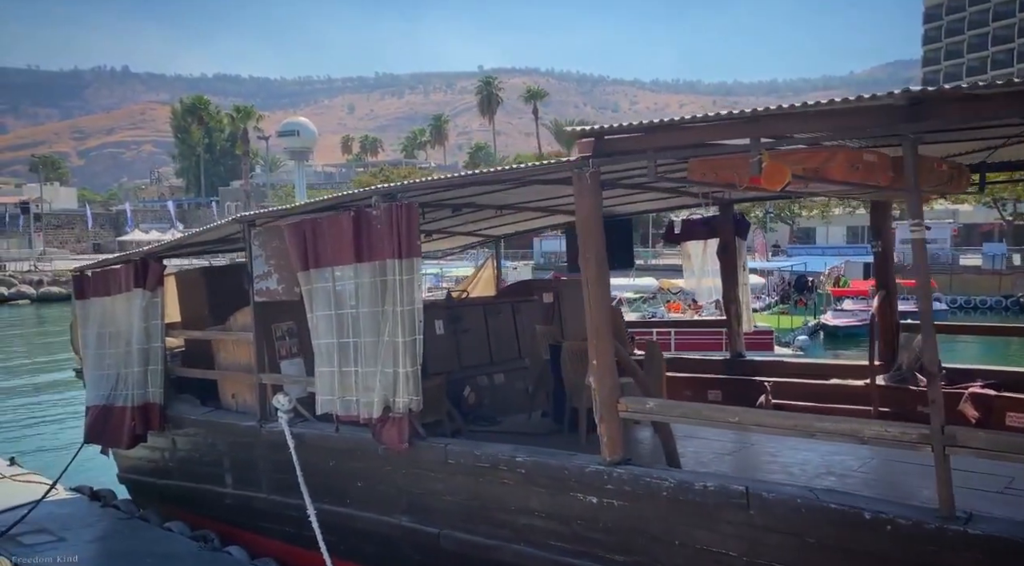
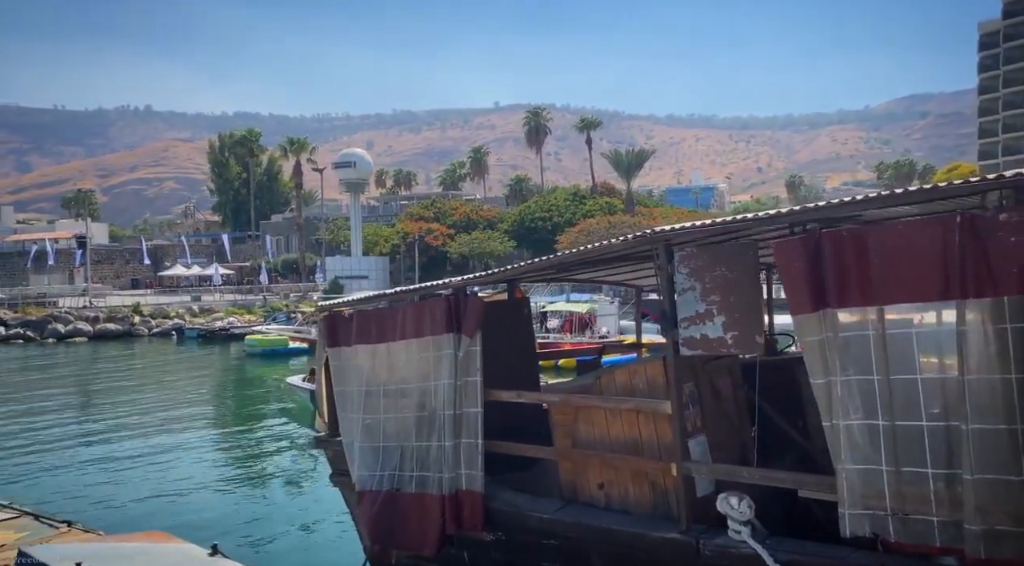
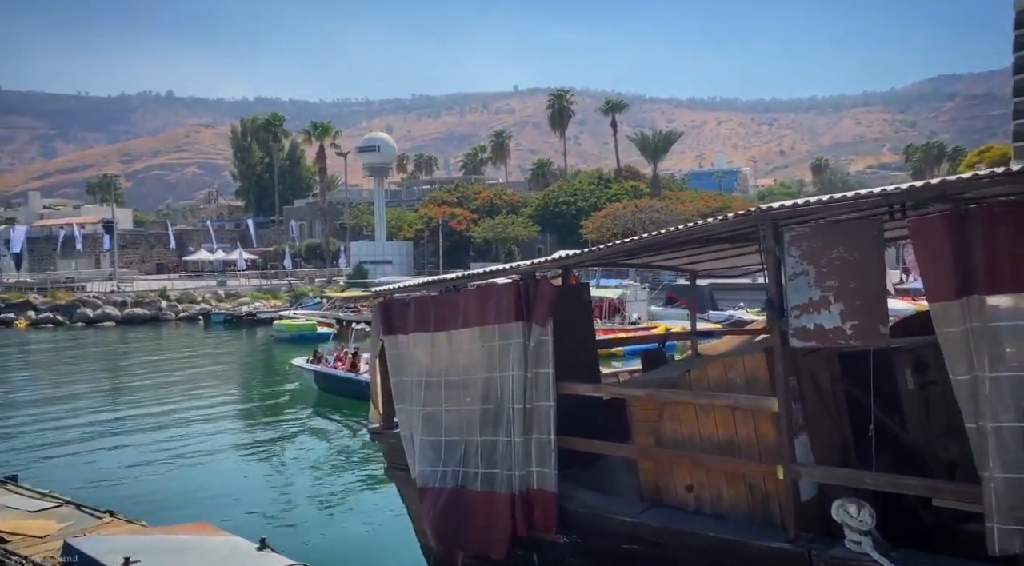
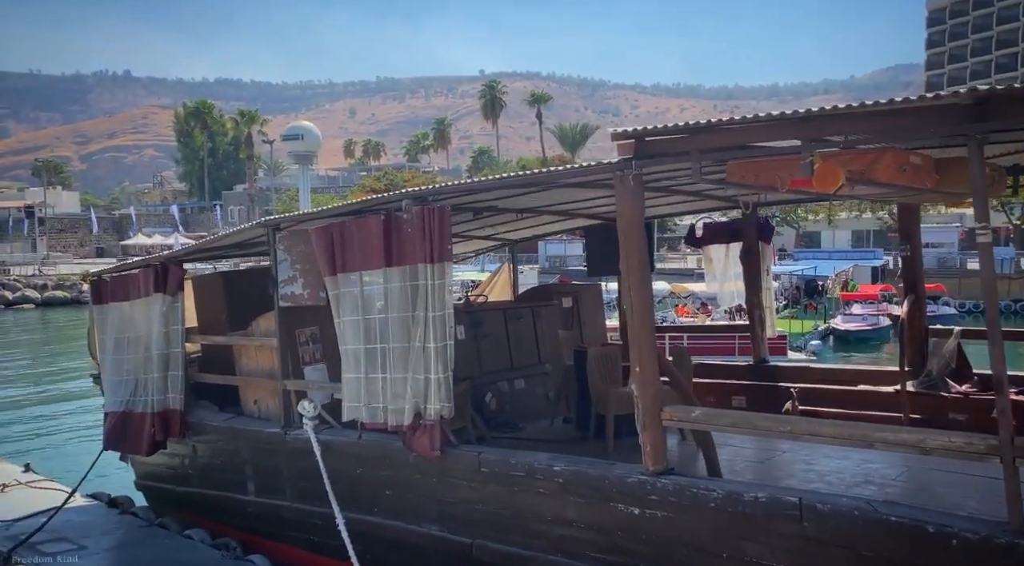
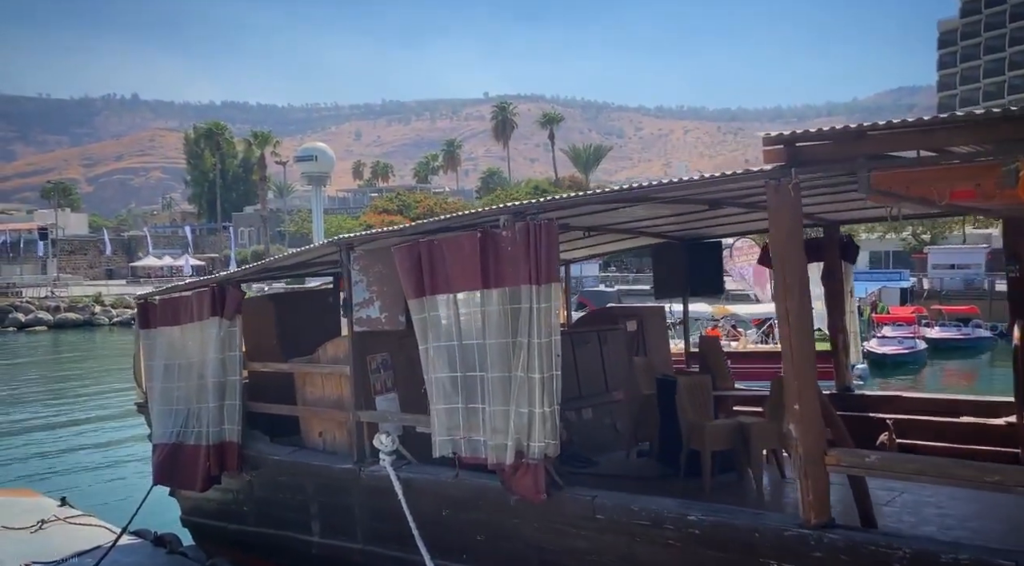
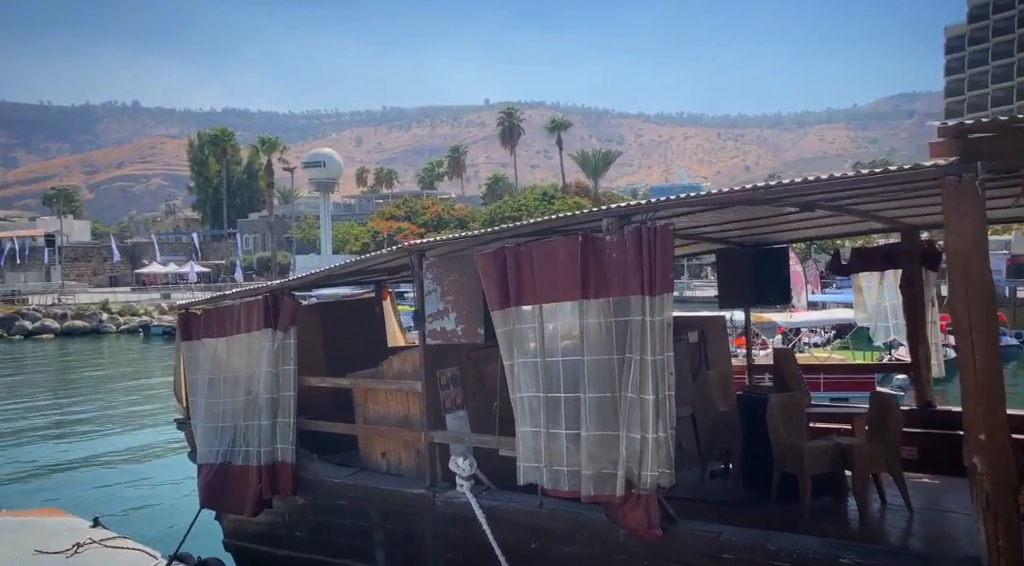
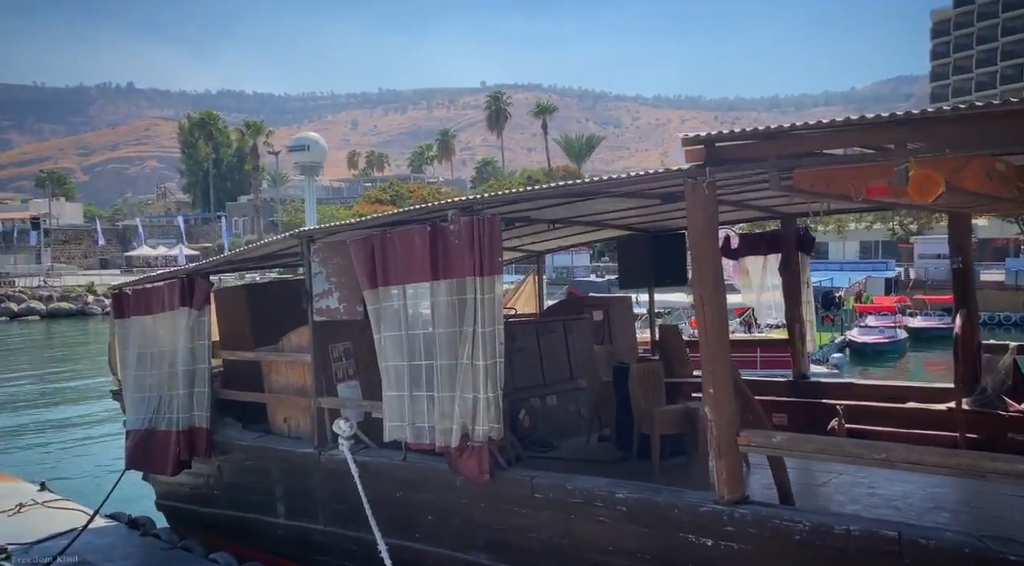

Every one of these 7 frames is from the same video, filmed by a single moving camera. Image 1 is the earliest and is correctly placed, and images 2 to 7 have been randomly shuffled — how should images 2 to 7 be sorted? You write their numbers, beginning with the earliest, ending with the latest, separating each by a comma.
4, 7, 5, 6, 2, 3
